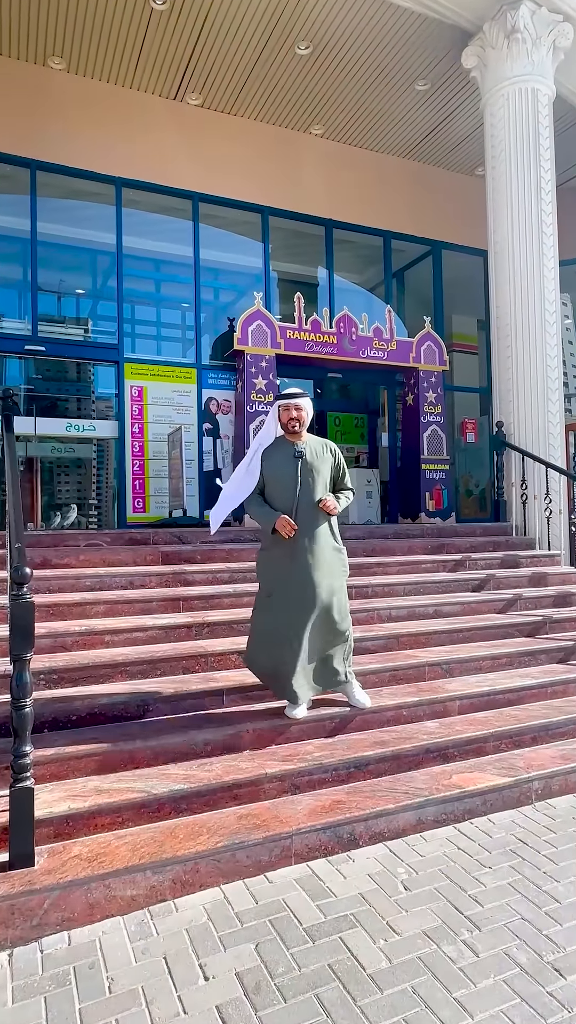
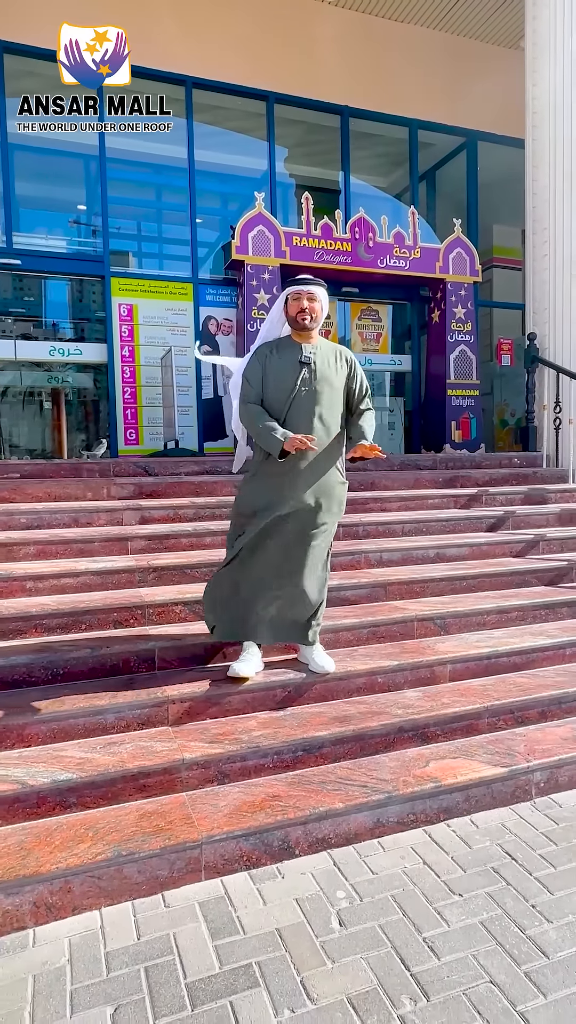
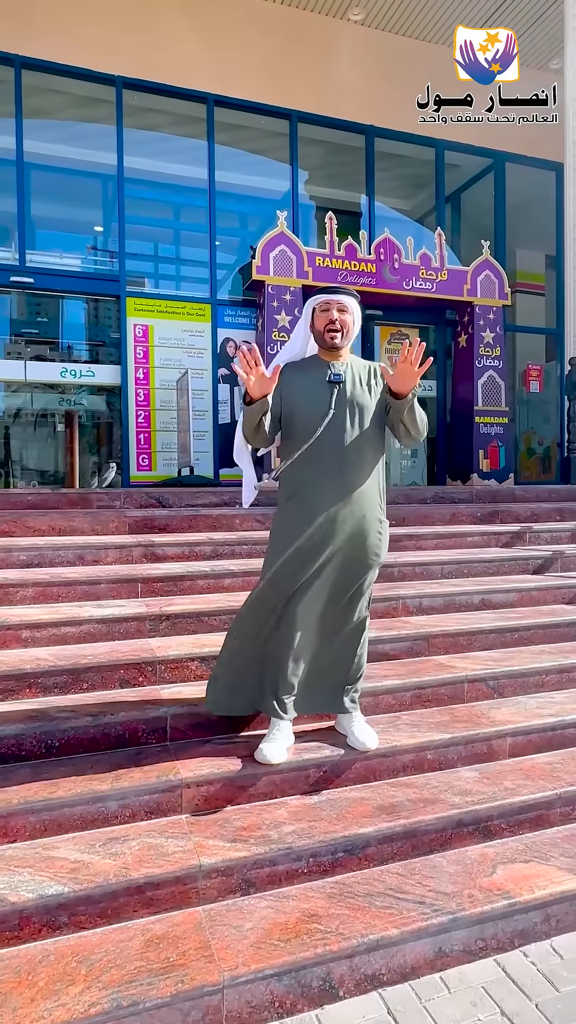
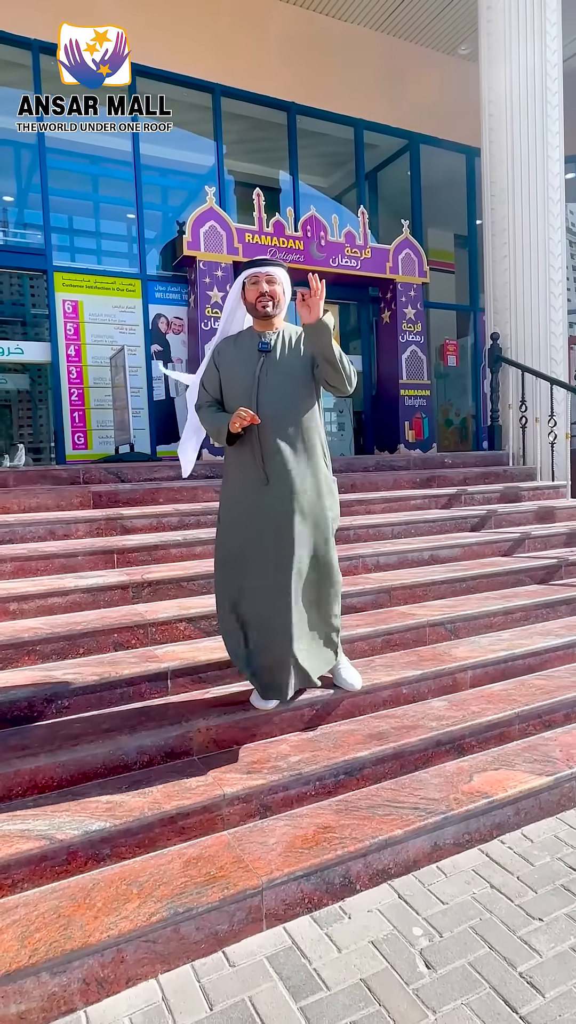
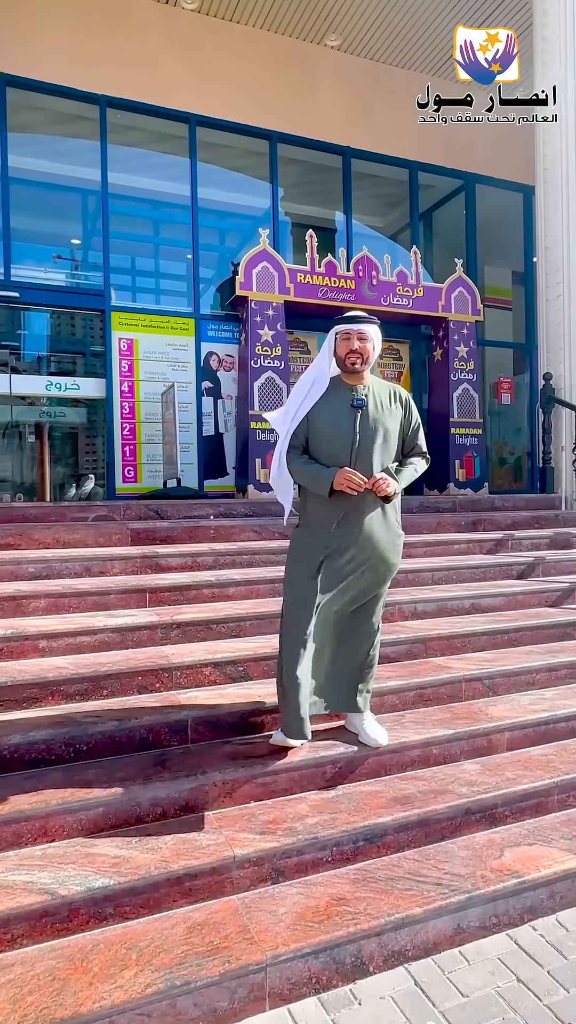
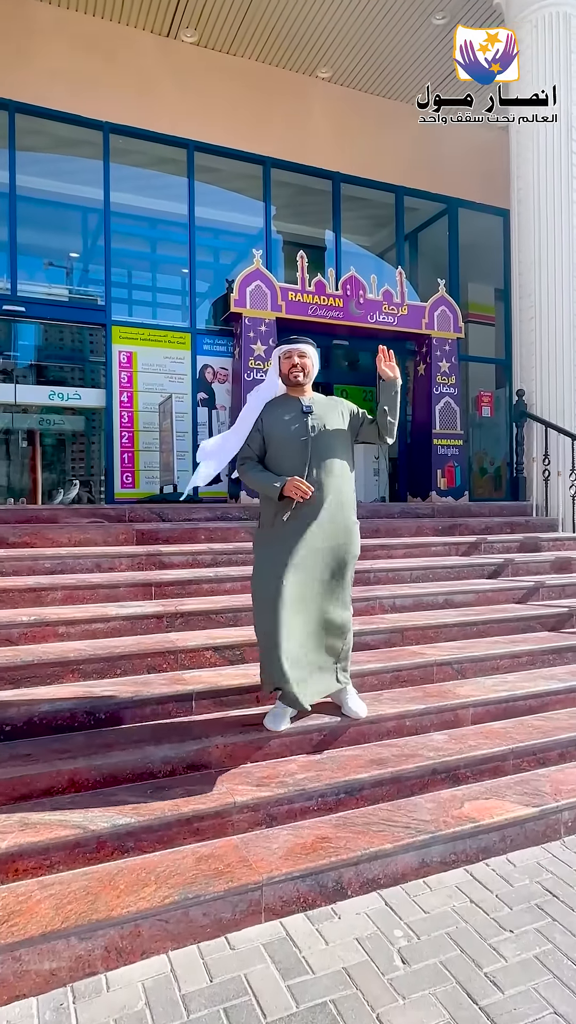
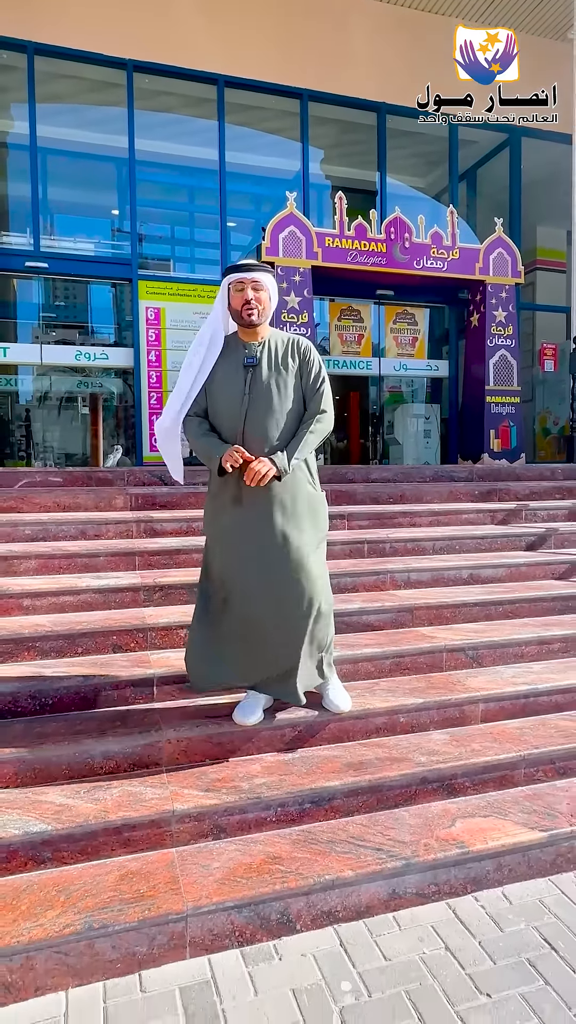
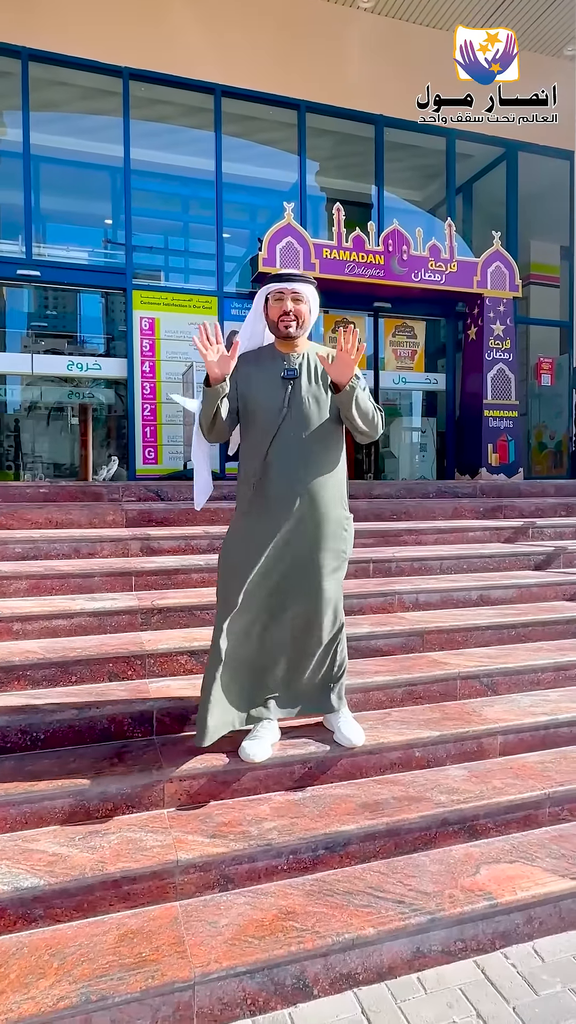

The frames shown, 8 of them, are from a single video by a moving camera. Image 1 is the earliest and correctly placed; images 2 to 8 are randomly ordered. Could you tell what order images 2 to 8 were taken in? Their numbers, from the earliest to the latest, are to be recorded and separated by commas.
6, 5, 3, 8, 7, 2, 4
